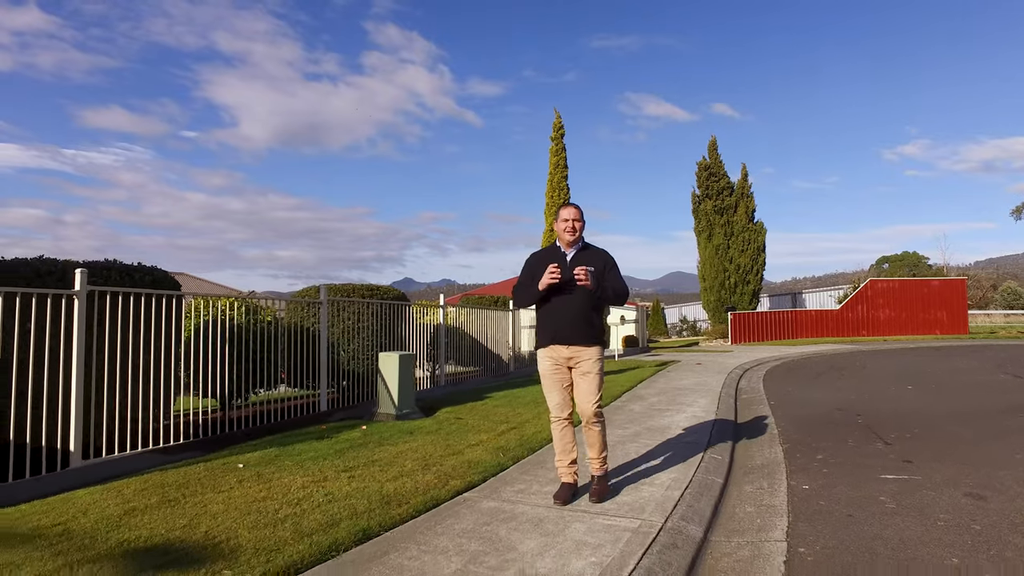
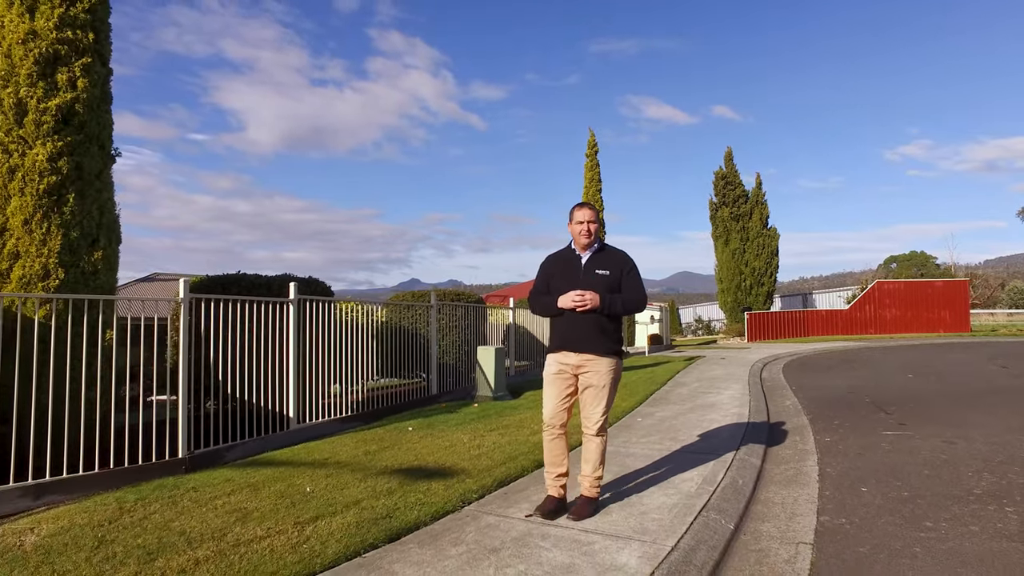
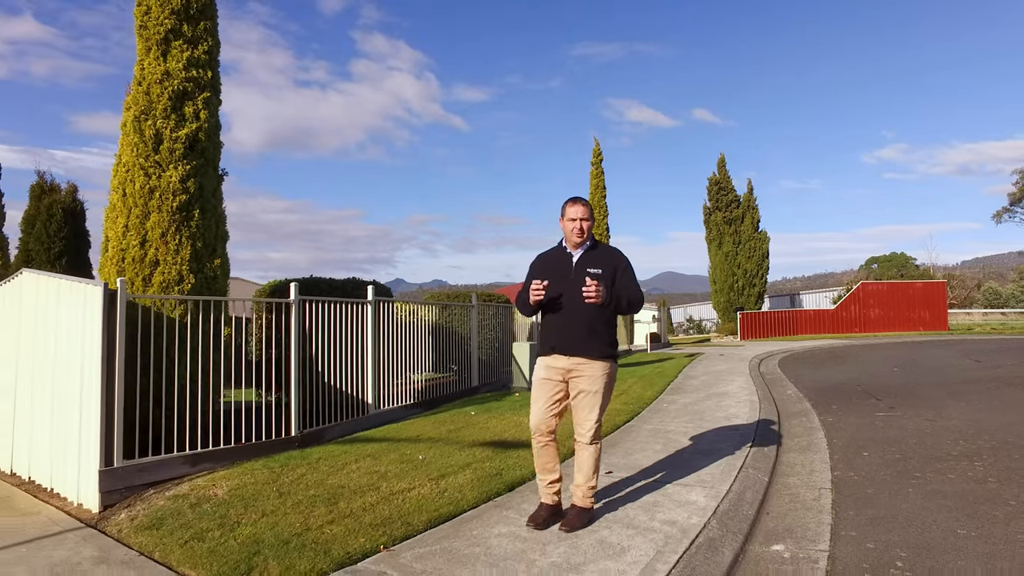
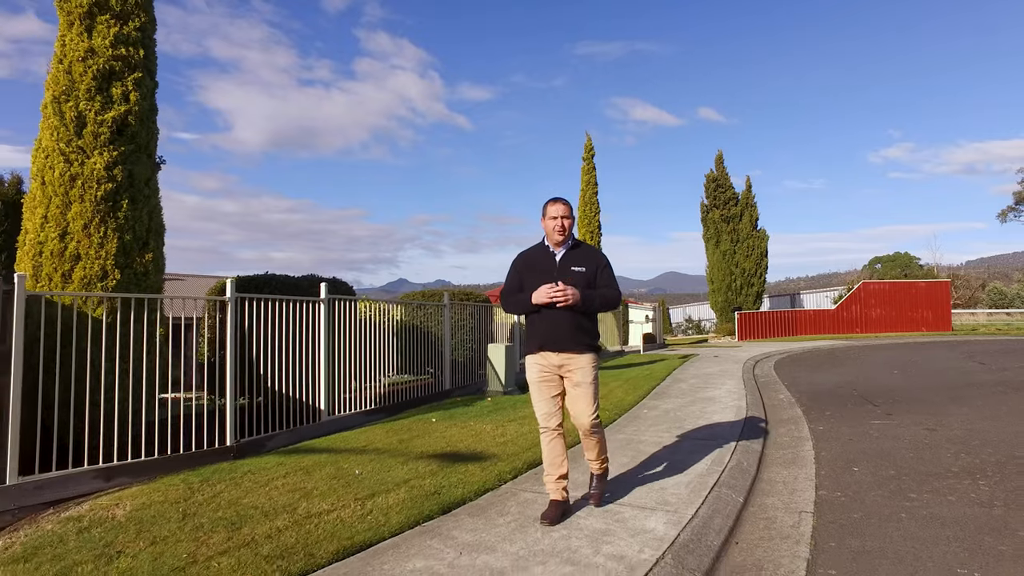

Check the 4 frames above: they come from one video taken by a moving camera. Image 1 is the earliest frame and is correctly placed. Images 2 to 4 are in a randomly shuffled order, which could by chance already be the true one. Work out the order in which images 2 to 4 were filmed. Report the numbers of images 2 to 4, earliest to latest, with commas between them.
2, 4, 3
